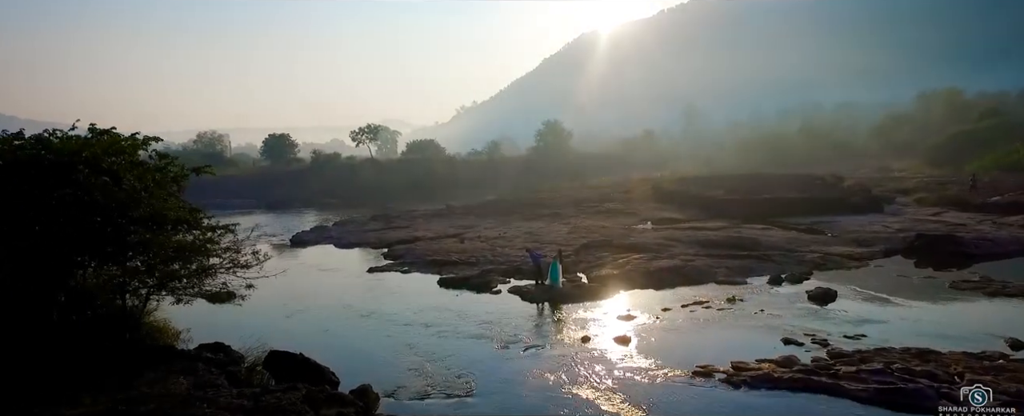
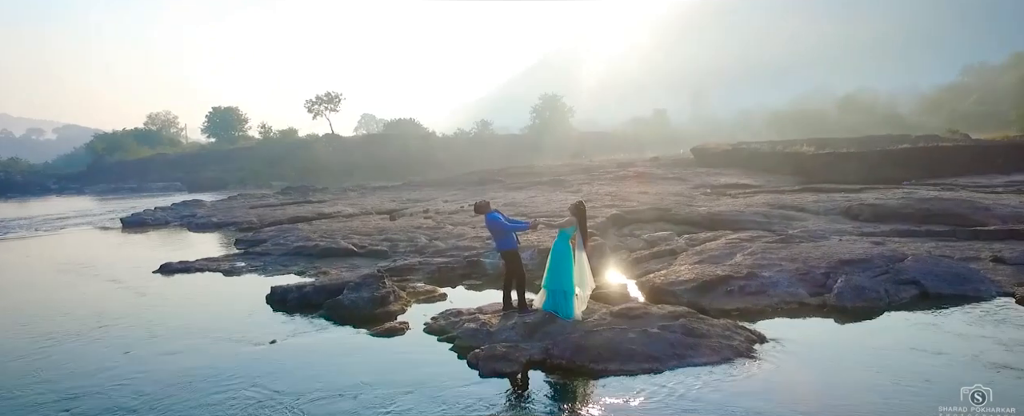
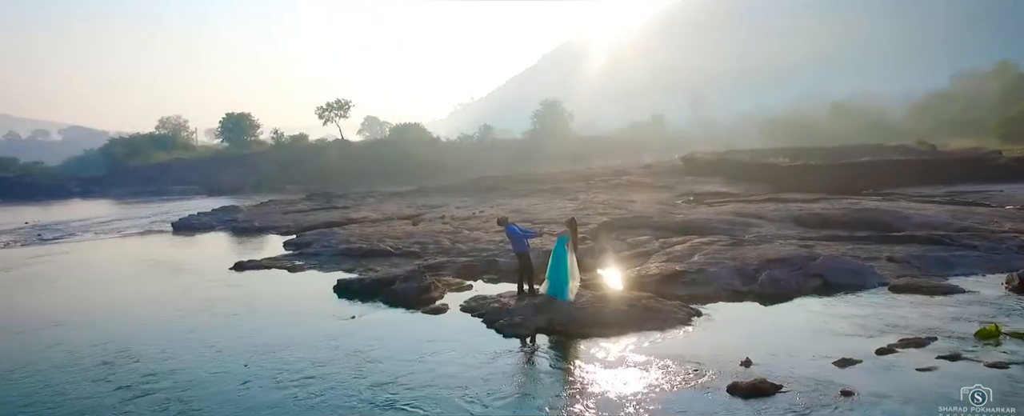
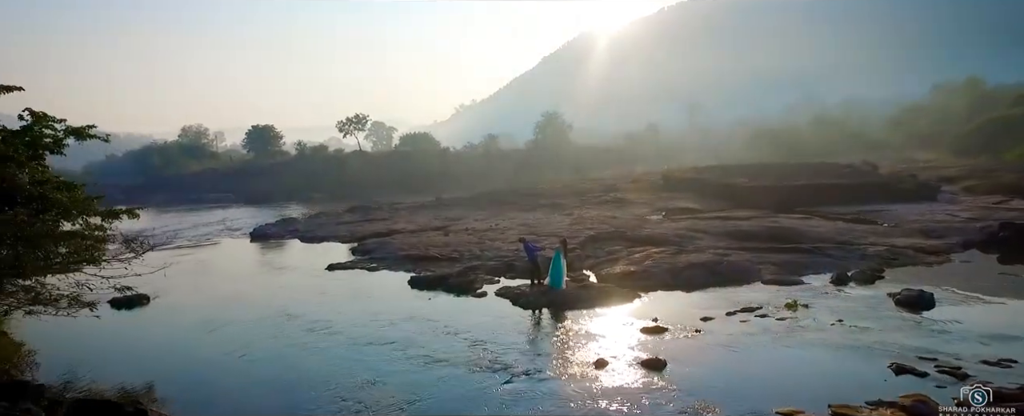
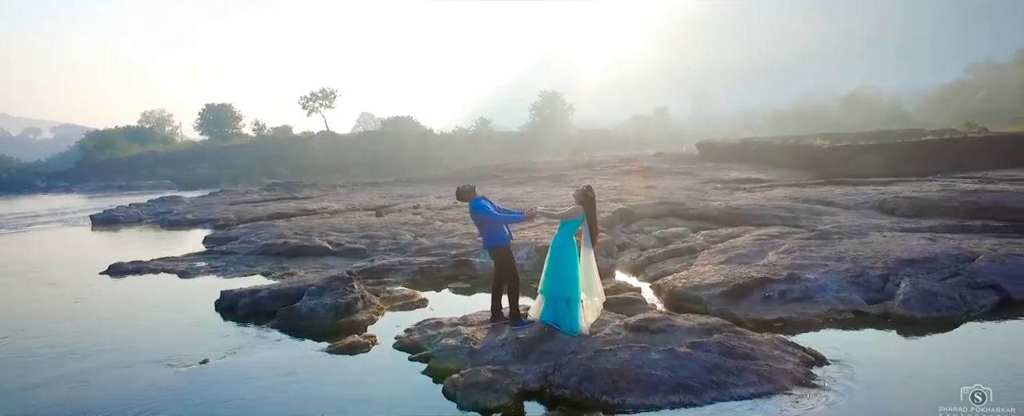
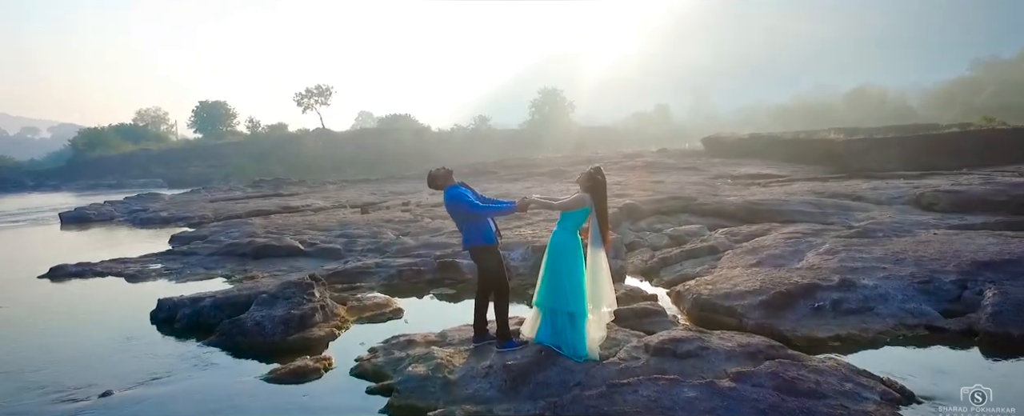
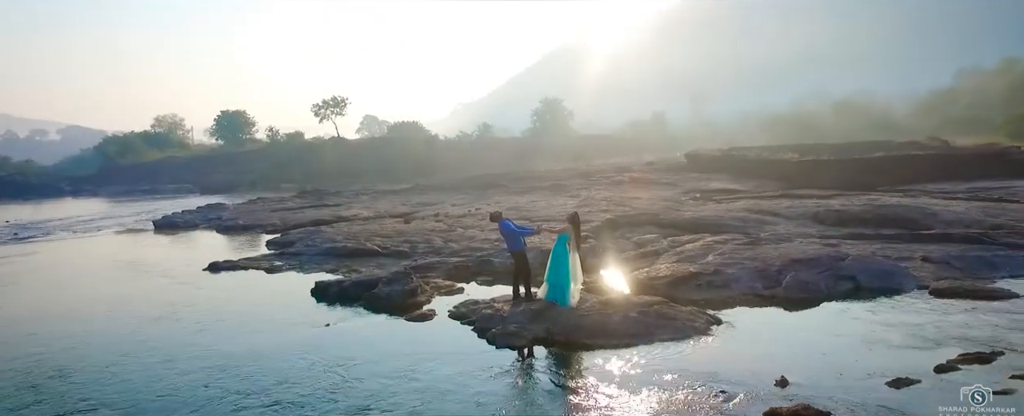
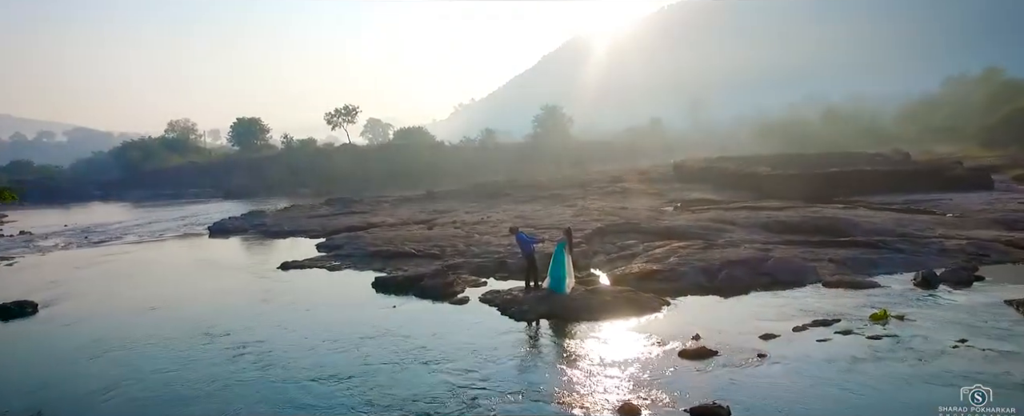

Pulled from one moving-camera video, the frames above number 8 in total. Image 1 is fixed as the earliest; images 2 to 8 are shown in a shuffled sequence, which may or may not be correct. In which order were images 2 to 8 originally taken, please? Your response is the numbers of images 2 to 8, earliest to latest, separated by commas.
4, 8, 3, 7, 2, 5, 6
